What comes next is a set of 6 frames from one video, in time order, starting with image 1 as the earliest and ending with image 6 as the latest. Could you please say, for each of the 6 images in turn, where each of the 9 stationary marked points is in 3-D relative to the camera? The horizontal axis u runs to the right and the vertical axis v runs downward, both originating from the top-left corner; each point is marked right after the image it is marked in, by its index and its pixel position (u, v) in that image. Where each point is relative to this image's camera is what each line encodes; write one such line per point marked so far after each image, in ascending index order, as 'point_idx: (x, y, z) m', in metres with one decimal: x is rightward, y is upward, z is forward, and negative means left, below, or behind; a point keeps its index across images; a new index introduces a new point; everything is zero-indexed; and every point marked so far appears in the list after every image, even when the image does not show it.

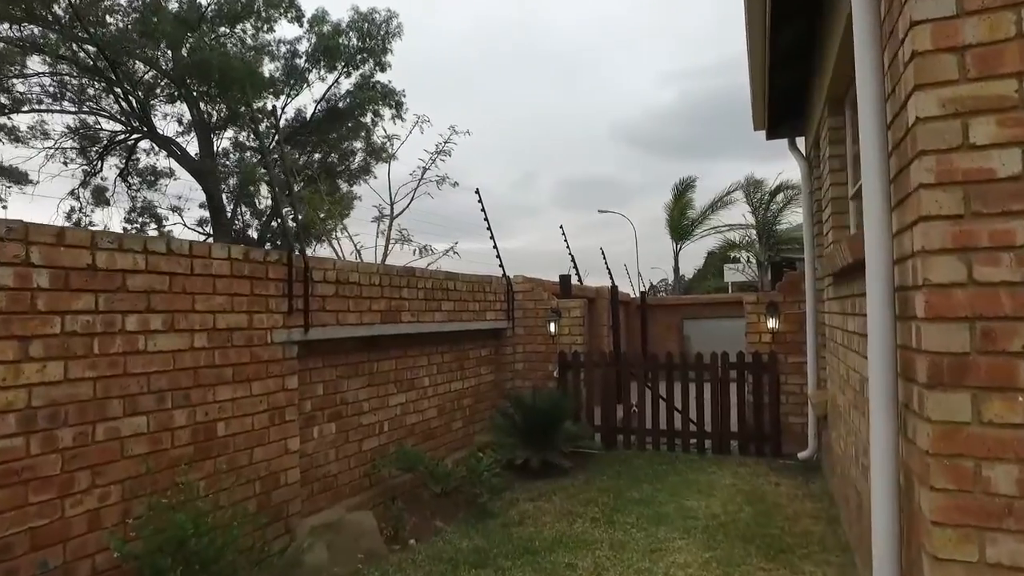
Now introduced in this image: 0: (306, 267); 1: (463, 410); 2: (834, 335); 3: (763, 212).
0: (-1.4, +0.1, +4.4) m
1: (-0.5, -1.3, +6.7) m
2: (+2.4, -0.4, +4.7) m
3: (+6.3, +1.9, +15.8) m
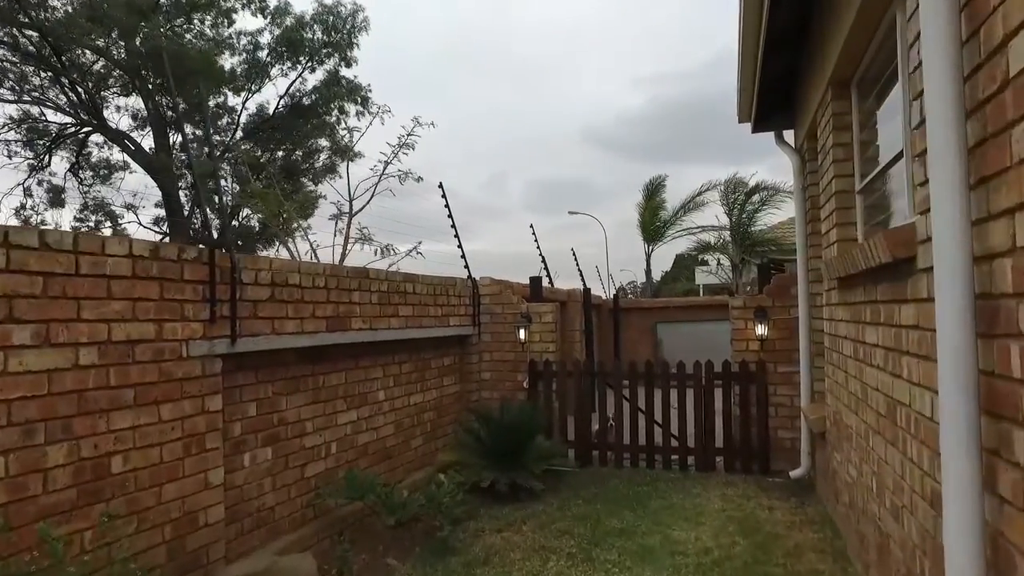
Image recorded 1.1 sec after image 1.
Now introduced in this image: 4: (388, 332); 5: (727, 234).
0: (-1.6, +0.1, +3.7) m
1: (-0.9, -1.3, +6.1) m
2: (+2.1, -0.4, +4.2) m
3: (+5.6, +1.8, +15.5) m
4: (-1.0, -0.4, +5.3) m
5: (+5.3, +1.3, +15.7) m
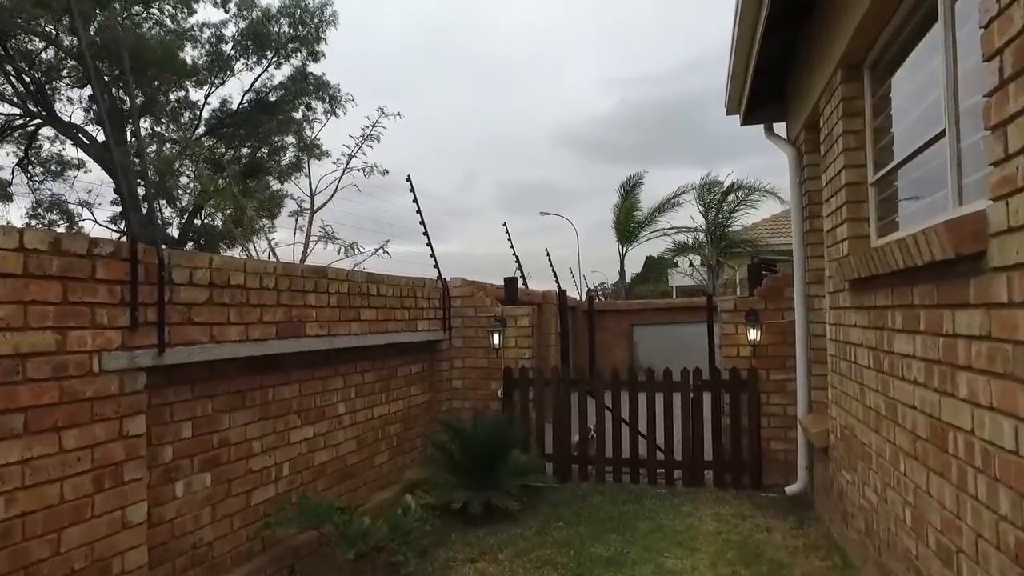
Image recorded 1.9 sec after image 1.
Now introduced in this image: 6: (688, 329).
0: (-1.7, +0.1, +3.2) m
1: (-1.1, -1.3, +5.6) m
2: (+2.0, -0.4, +3.8) m
3: (+4.9, +1.8, +15.2) m
4: (-1.2, -0.4, +4.8) m
5: (+4.6, +1.3, +15.5) m
6: (+3.5, -0.8, +12.6) m
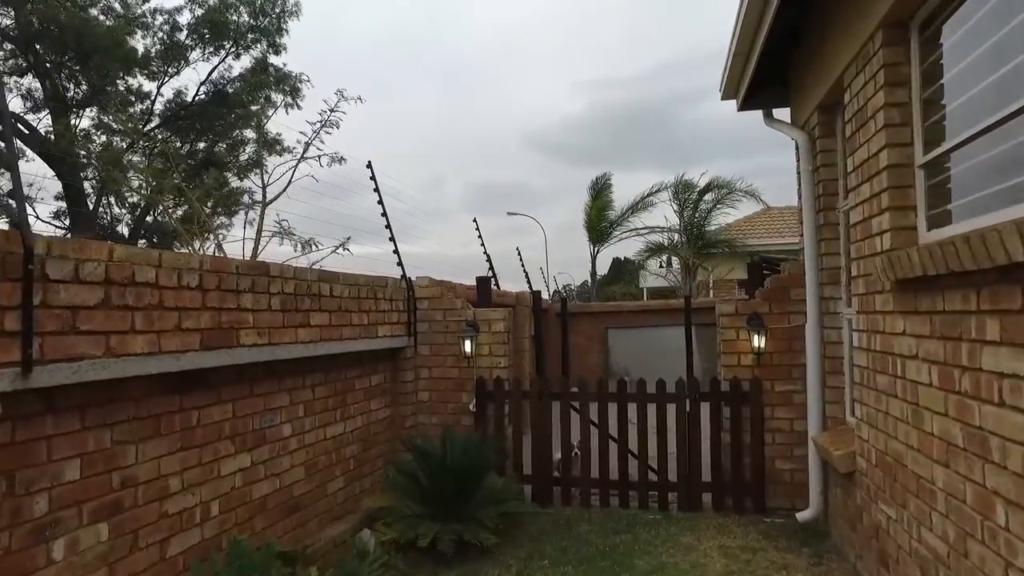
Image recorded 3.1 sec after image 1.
0: (-1.8, +0.1, +2.4) m
1: (-1.3, -1.3, +4.8) m
2: (+1.9, -0.4, +3.2) m
3: (+4.2, +1.8, +14.8) m
4: (-1.4, -0.4, +4.0) m
5: (+3.9, +1.3, +15.0) m
6: (+2.9, -0.8, +12.1) m
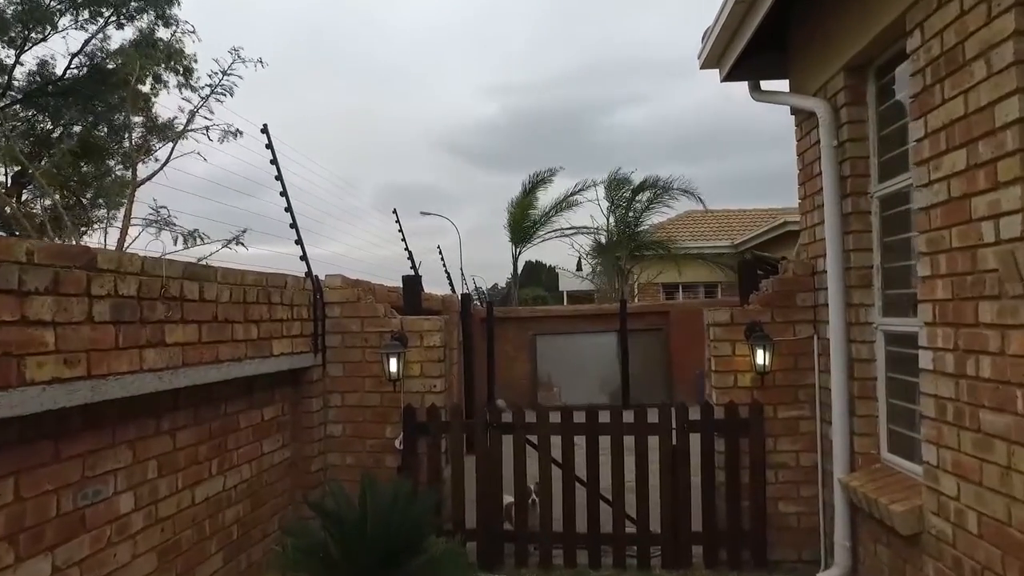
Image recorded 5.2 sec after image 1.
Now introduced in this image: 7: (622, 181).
0: (-1.7, +0.1, +1.0) m
1: (-1.6, -1.3, +3.4) m
2: (+1.8, -0.4, +2.3) m
3: (+2.4, +1.7, +14.1) m
4: (-1.6, -0.4, +2.7) m
5: (+2.1, +1.2, +14.3) m
6: (+1.5, -0.9, +11.2) m
7: (+2.4, +2.4, +14.1) m
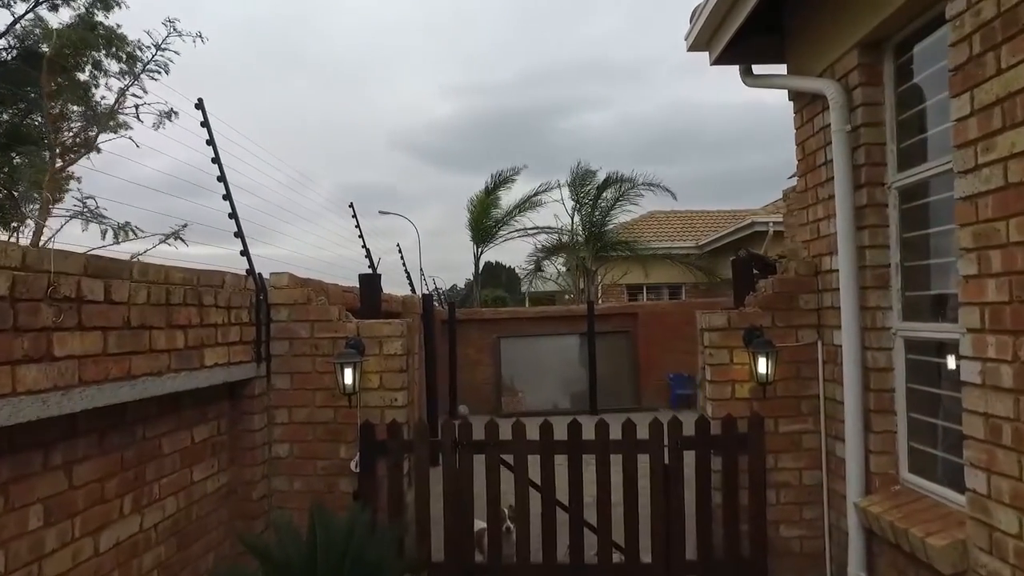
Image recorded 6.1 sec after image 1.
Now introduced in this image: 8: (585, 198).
0: (-1.7, +0.1, +0.4) m
1: (-1.7, -1.3, +2.8) m
2: (+1.8, -0.4, +1.9) m
3: (+1.6, +1.7, +13.8) m
4: (-1.6, -0.4, +2.1) m
5: (+1.3, +1.2, +13.9) m
6: (+0.9, -0.9, +10.8) m
7: (+1.6, +2.4, +13.7) m
8: (+1.6, +1.9, +13.7) m
